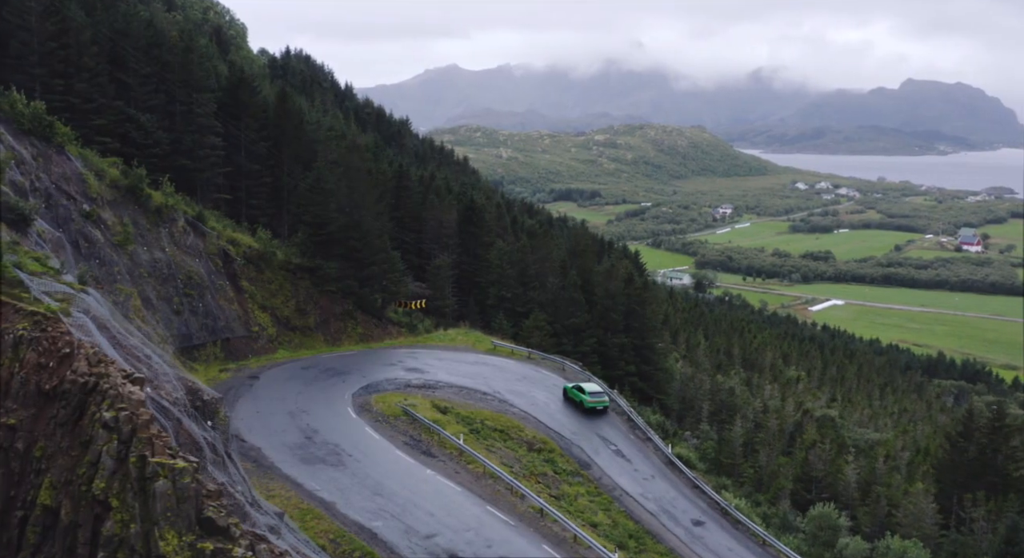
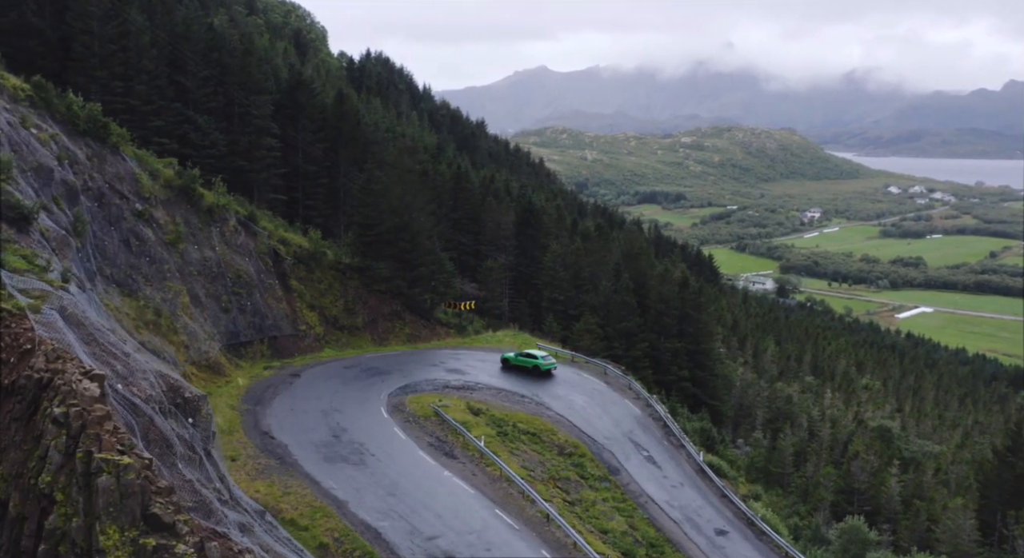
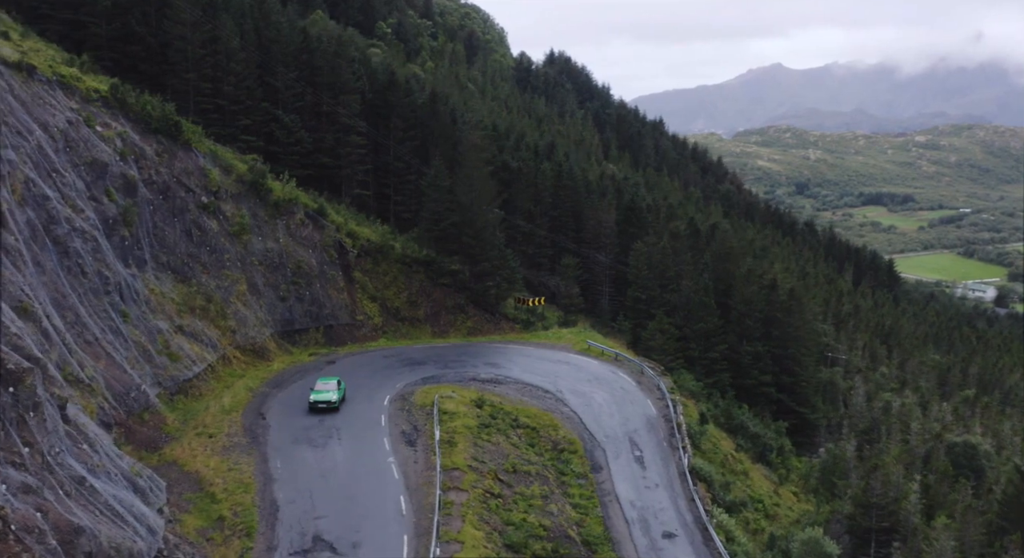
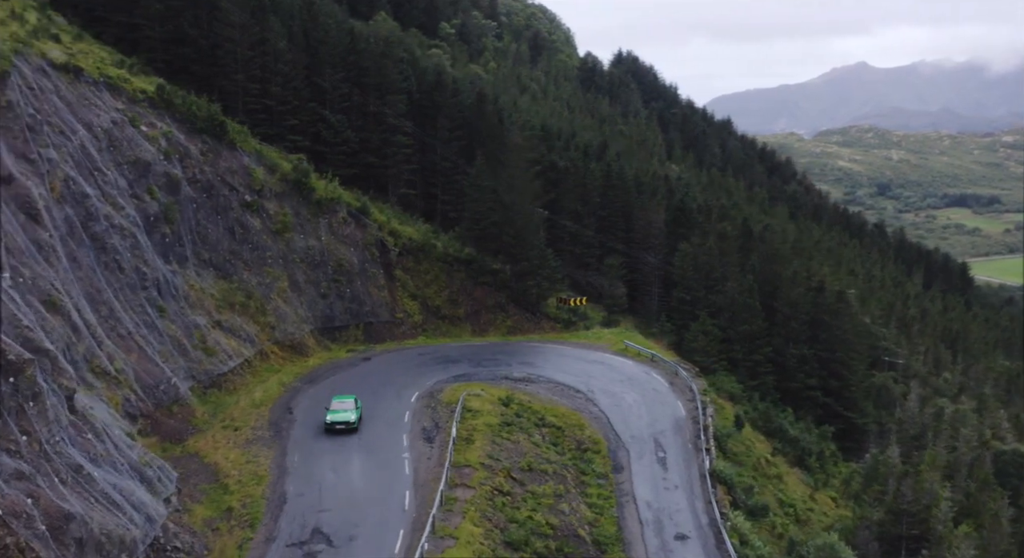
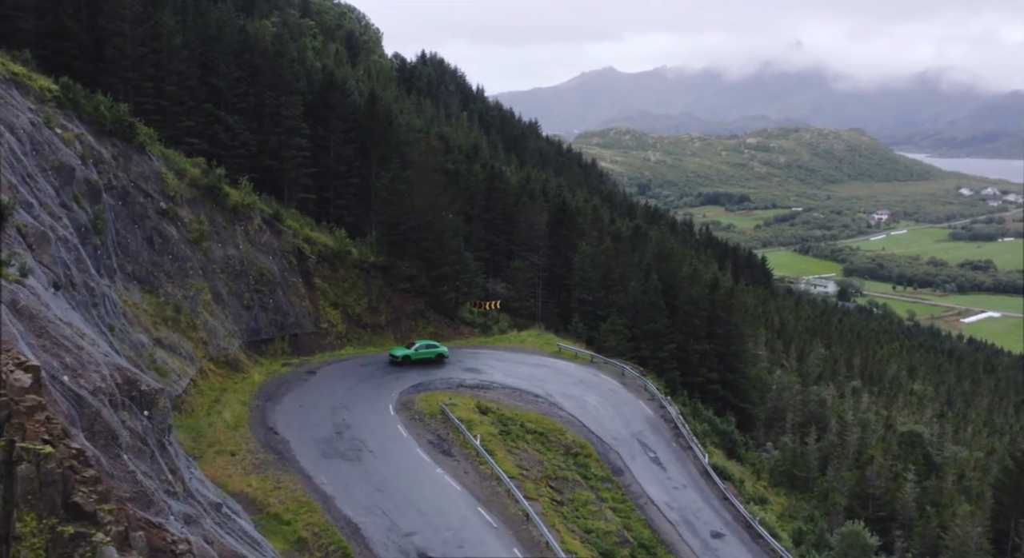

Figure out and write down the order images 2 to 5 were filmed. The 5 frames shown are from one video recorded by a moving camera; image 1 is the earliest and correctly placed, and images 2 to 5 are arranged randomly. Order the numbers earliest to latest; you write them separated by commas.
2, 5, 3, 4
